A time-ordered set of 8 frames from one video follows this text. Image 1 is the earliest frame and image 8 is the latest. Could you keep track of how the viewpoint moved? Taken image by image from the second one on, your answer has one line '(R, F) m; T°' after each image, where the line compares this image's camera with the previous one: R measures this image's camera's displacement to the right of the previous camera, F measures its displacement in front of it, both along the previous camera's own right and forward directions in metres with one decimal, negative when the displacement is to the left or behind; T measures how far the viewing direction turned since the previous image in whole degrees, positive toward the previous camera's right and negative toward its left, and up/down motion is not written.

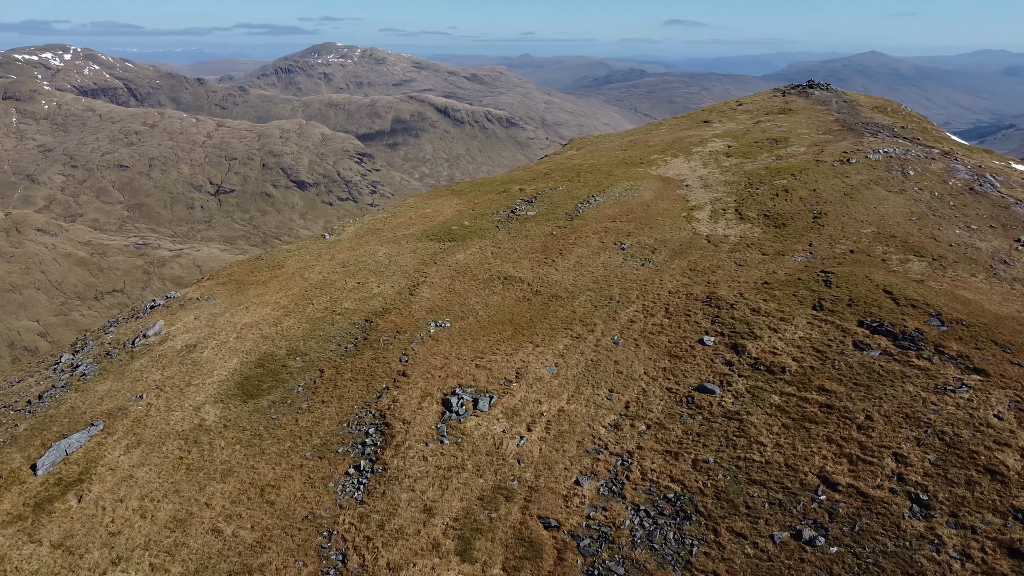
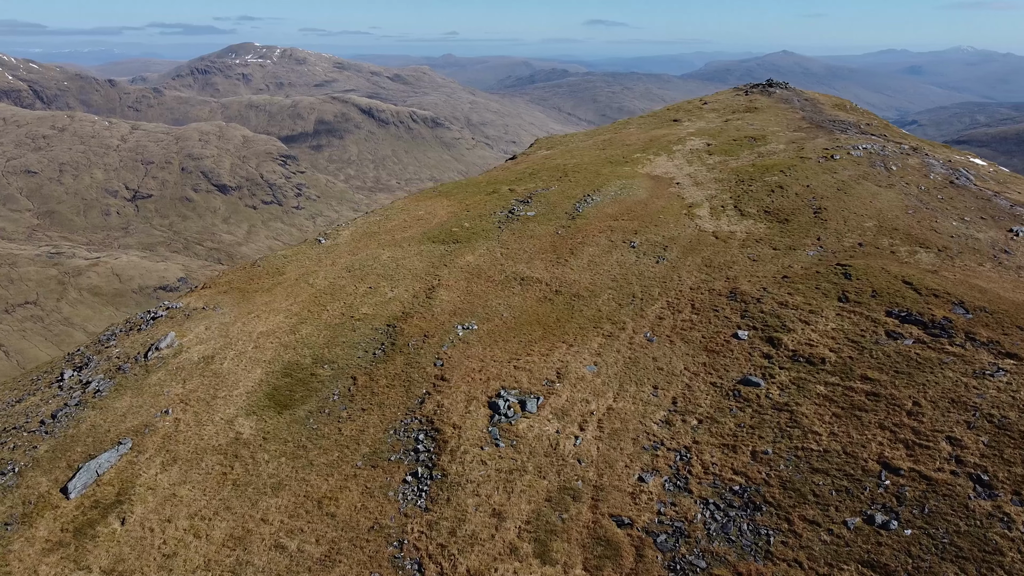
(-4.9, +0.3) m; +5°
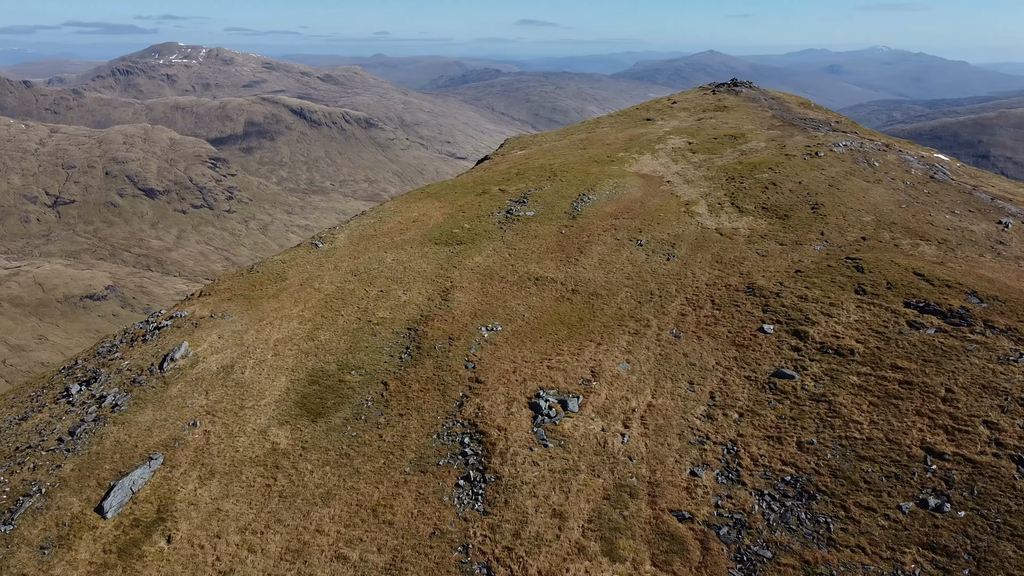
(-4.3, +0.2) m; +4°
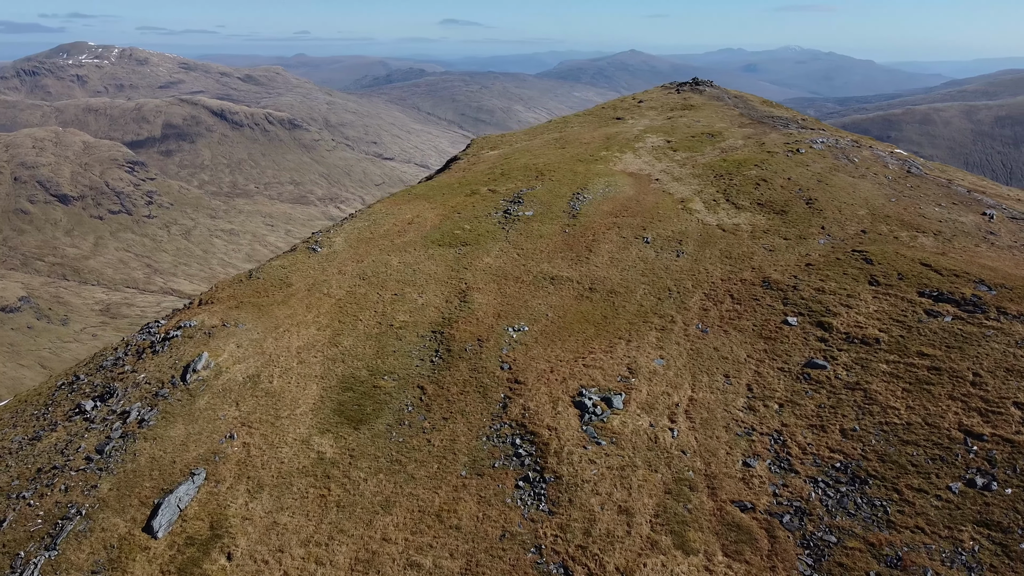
(-4.7, +0.2) m; +5°
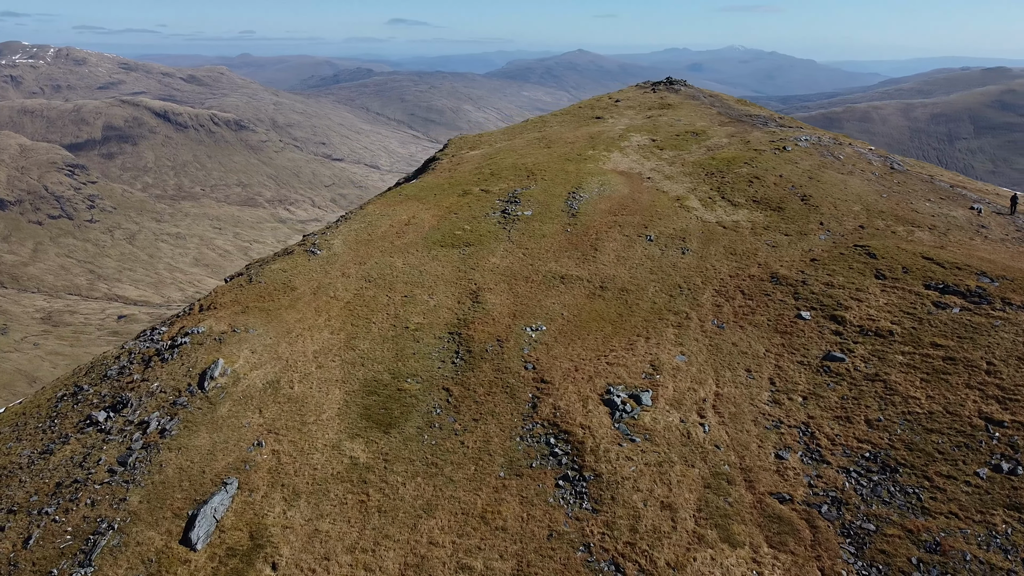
(-3.2, +0.1) m; +3°
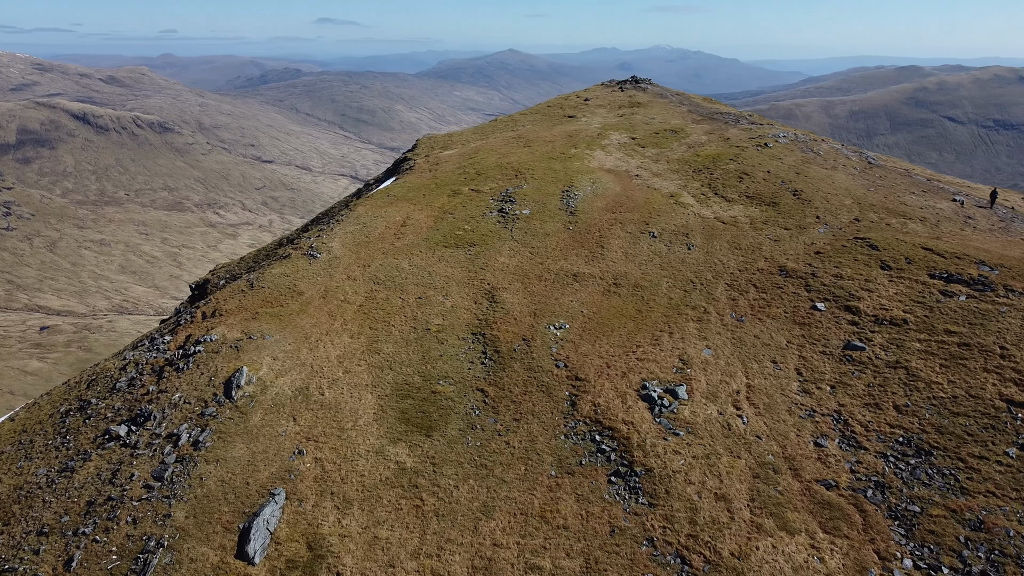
(-4.3, +0.2) m; +5°
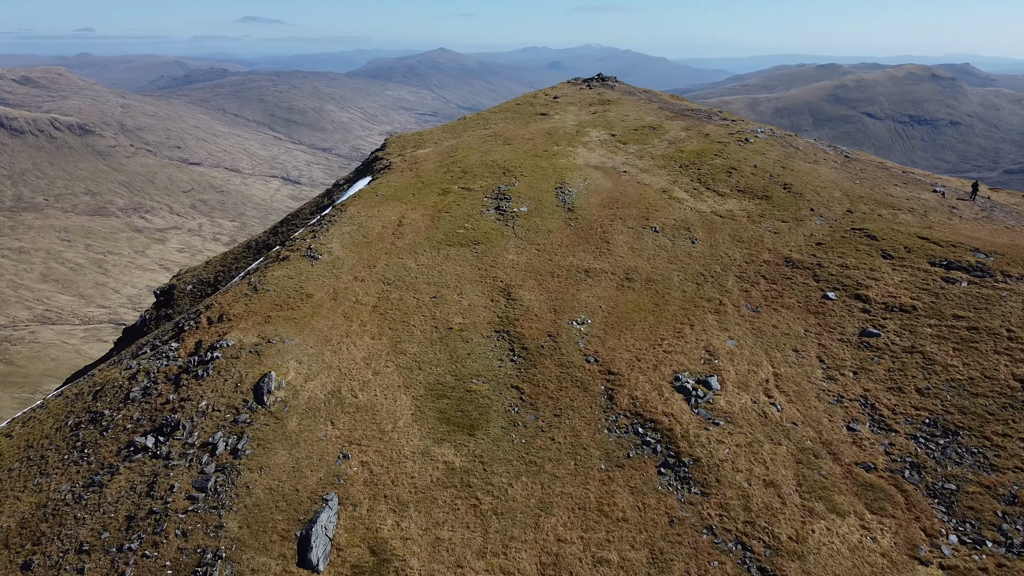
(-4.2, +0.2) m; +4°
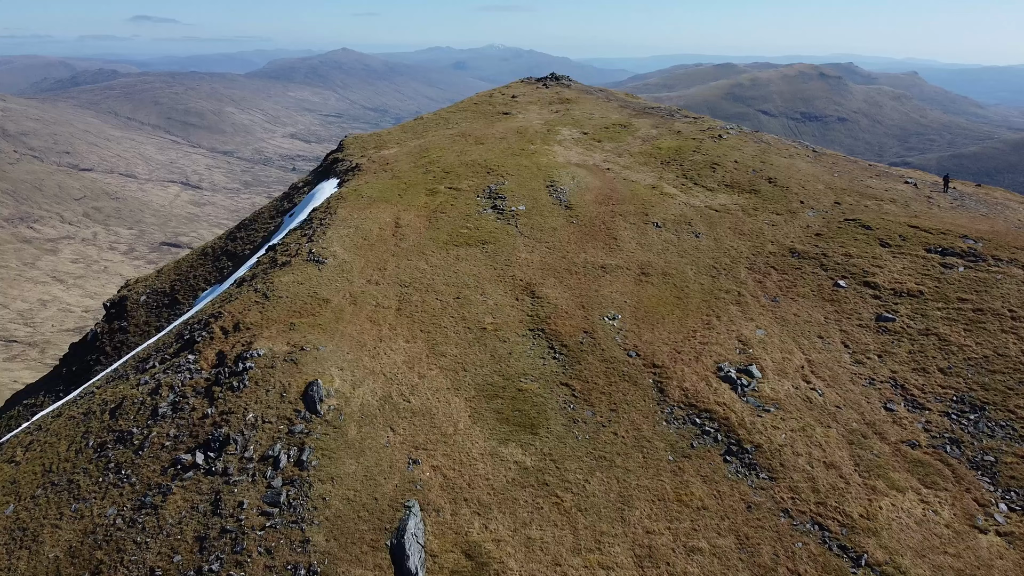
(-6.0, +0.3) m; +6°
